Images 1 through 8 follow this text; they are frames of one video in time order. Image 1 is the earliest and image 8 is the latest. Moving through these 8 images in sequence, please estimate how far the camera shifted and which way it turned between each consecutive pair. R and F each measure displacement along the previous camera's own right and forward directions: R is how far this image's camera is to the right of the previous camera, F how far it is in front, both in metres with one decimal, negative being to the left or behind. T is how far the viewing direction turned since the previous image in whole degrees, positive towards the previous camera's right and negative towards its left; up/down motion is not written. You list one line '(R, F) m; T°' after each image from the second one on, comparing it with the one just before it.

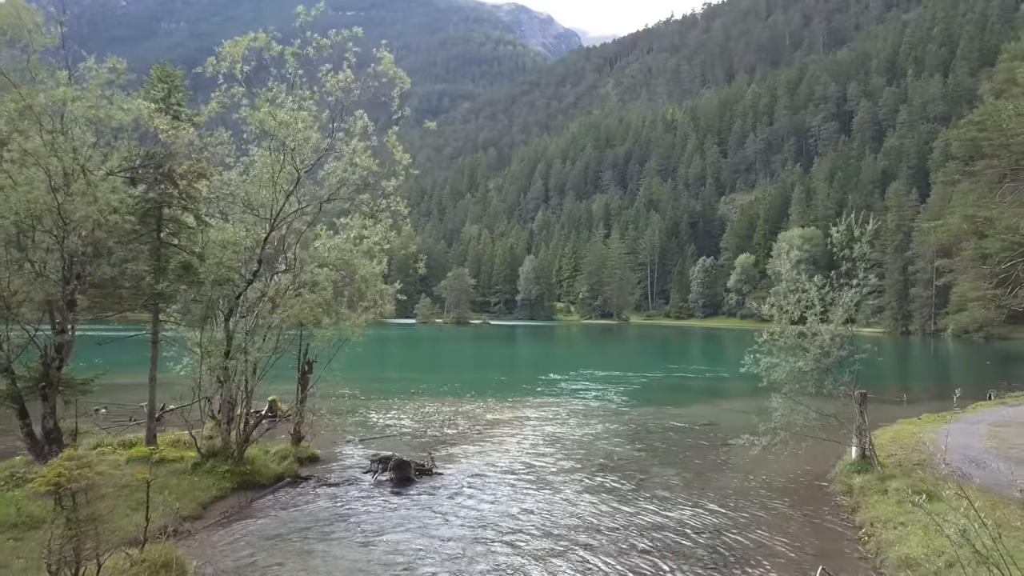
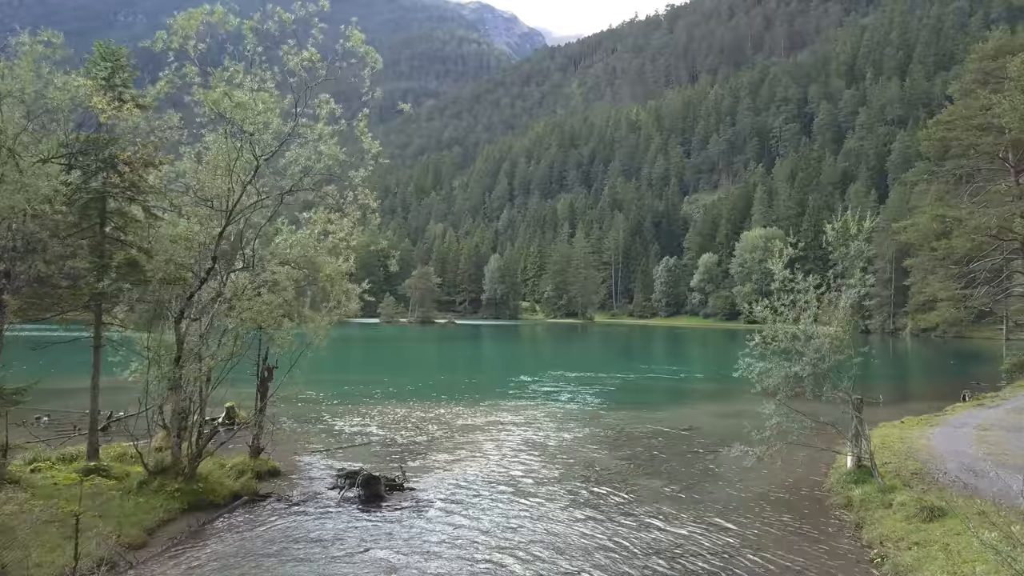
(-0.2, +0.9) m; +3°
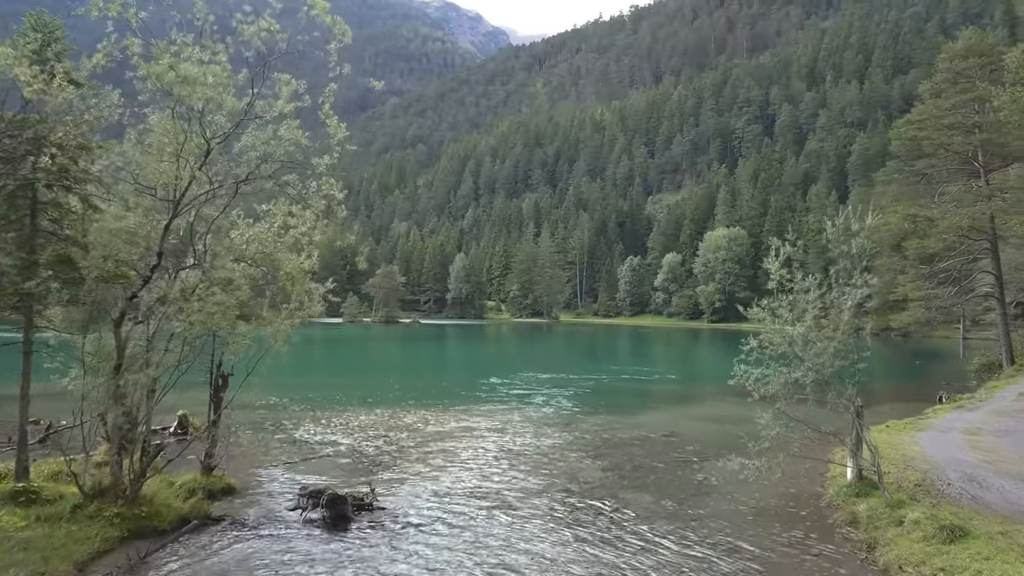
(-0.2, +1.0) m; +3°
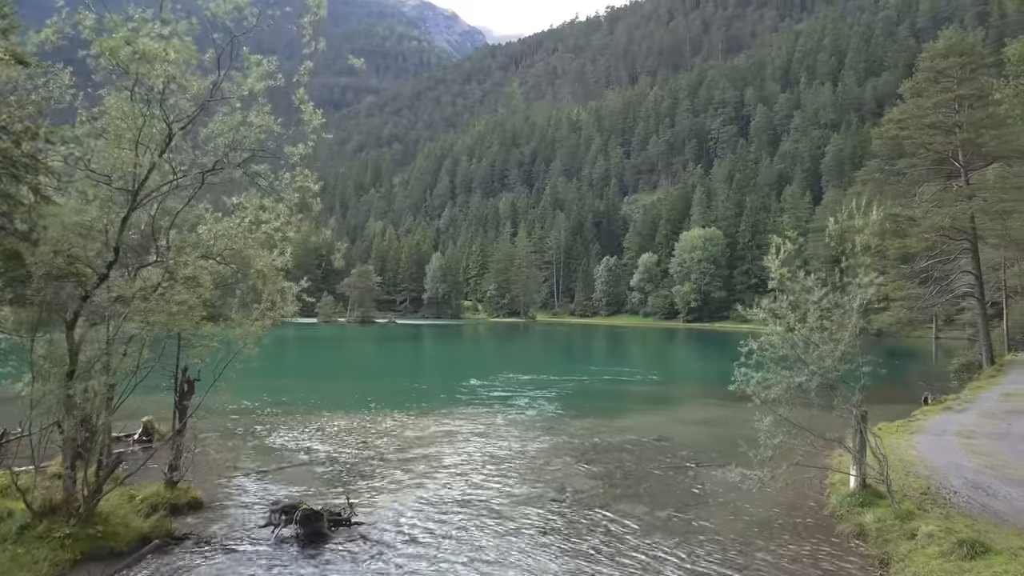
(-0.2, +0.7) m; +2°
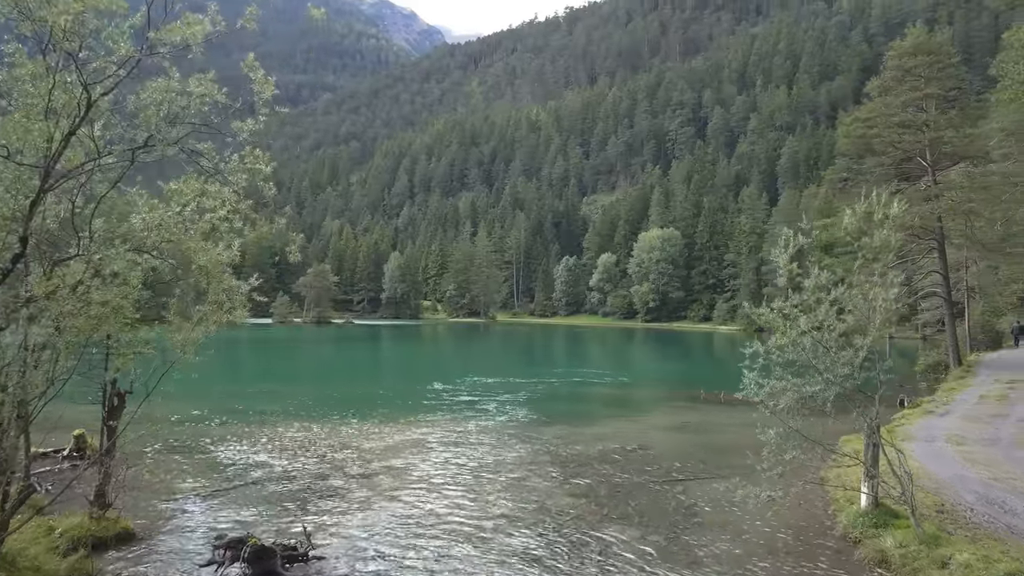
(-0.3, +1.2) m; +3°
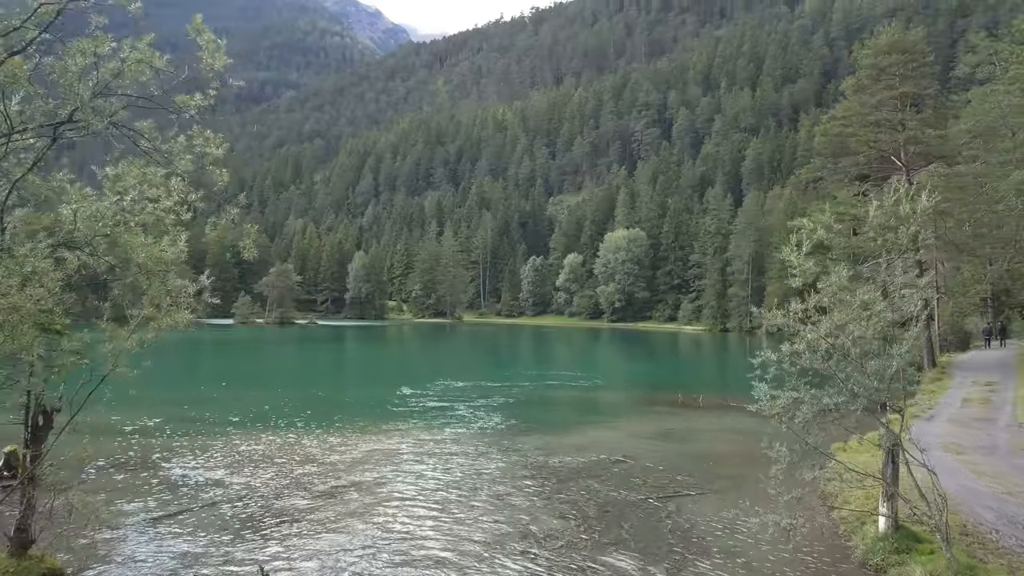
(-0.2, +1.1) m; +2°
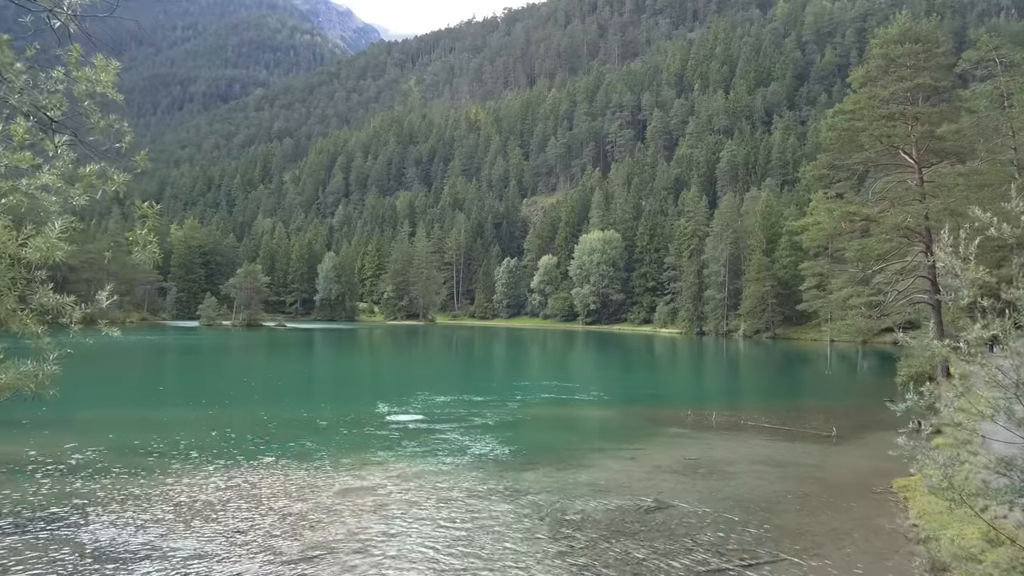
(-0.6, +2.9) m; +2°
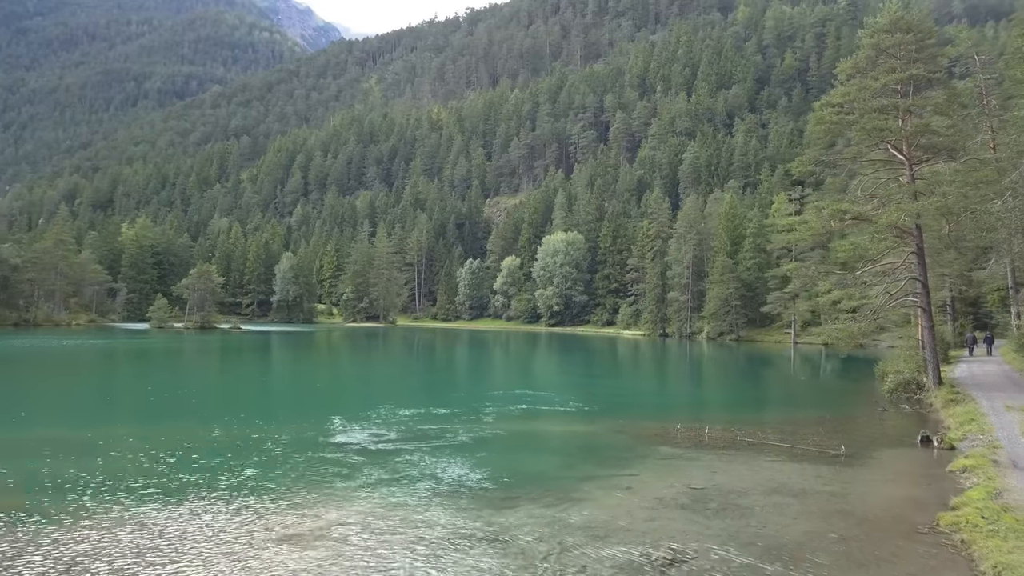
(-0.3, +2.5) m; +3°
